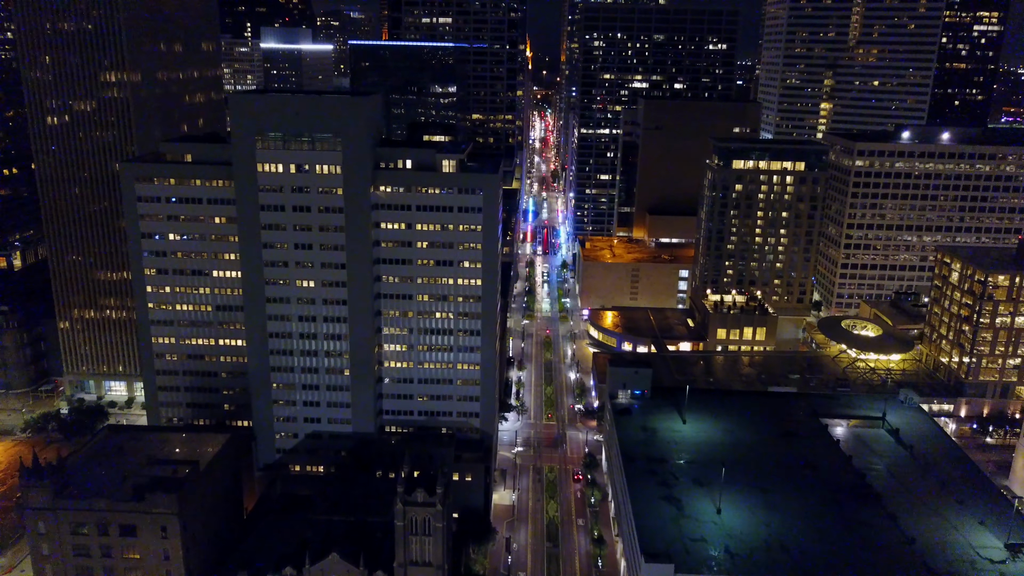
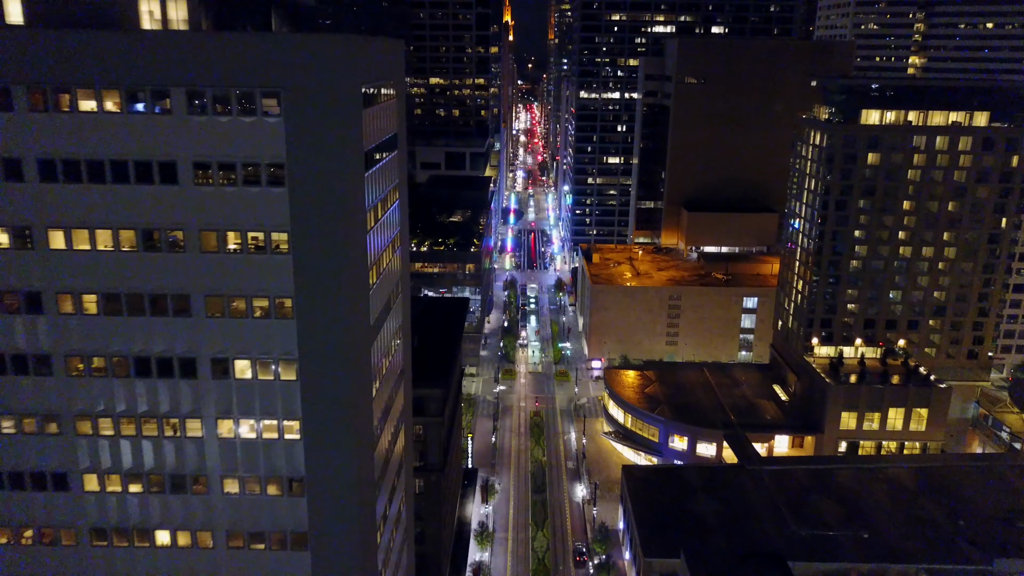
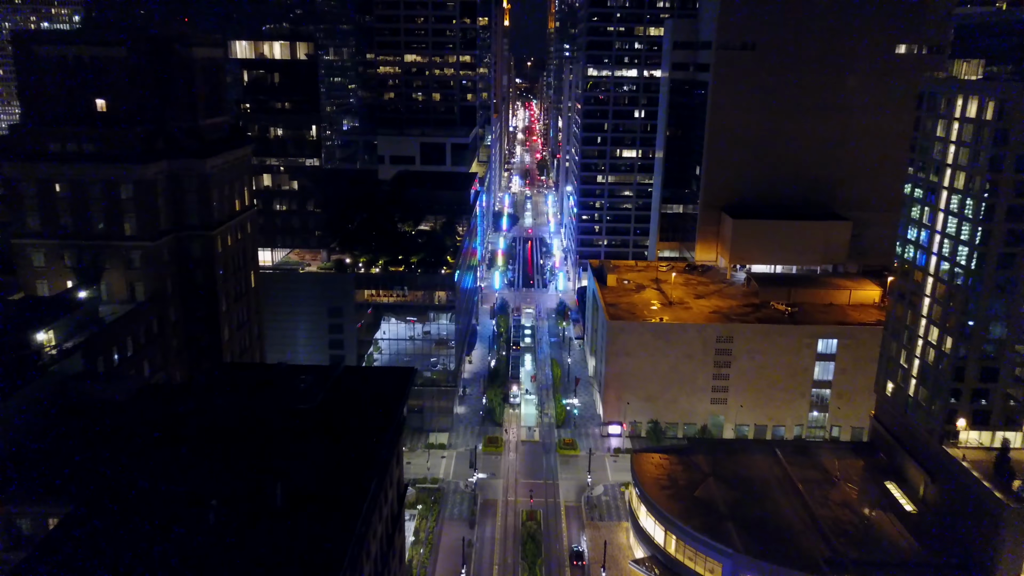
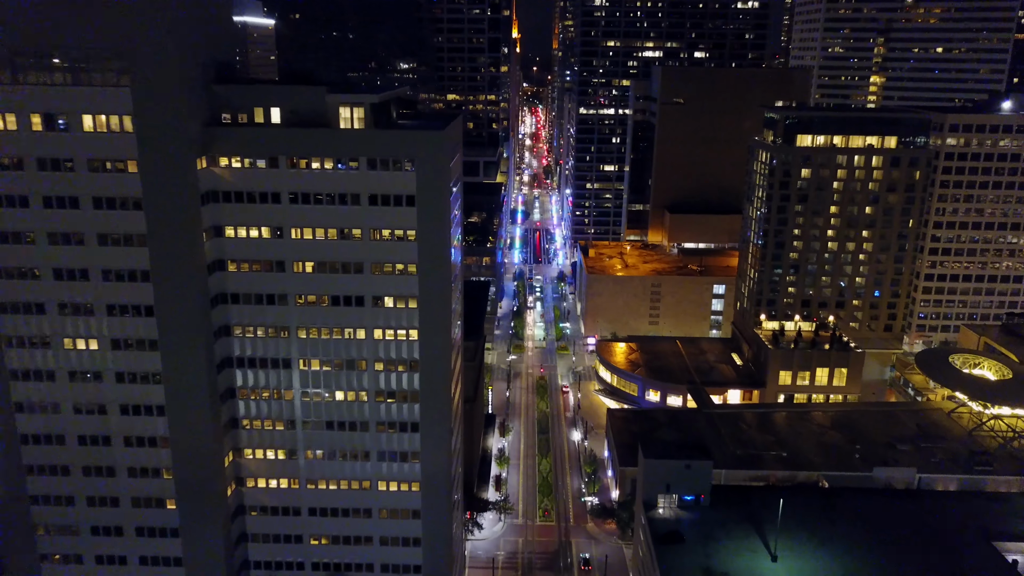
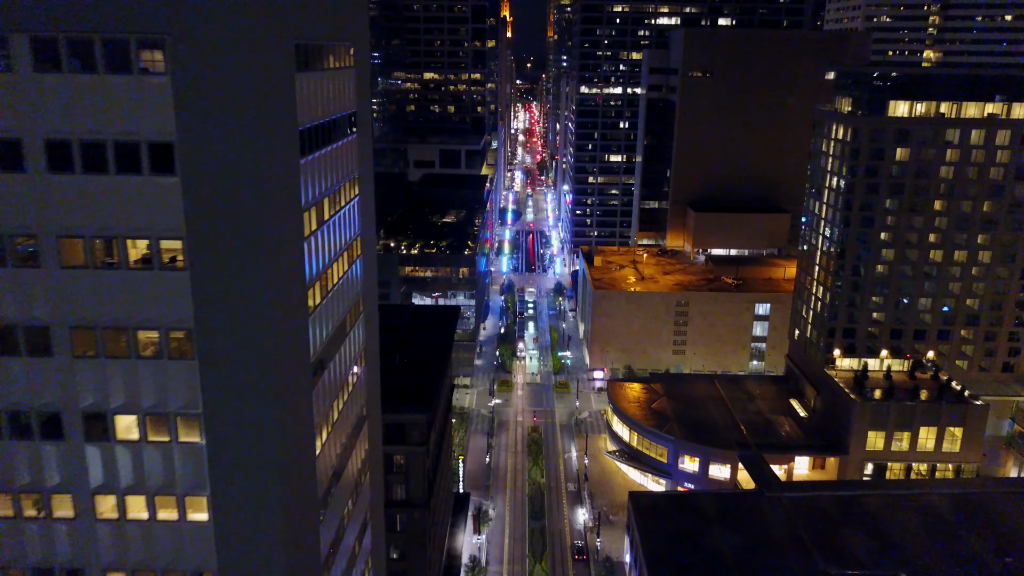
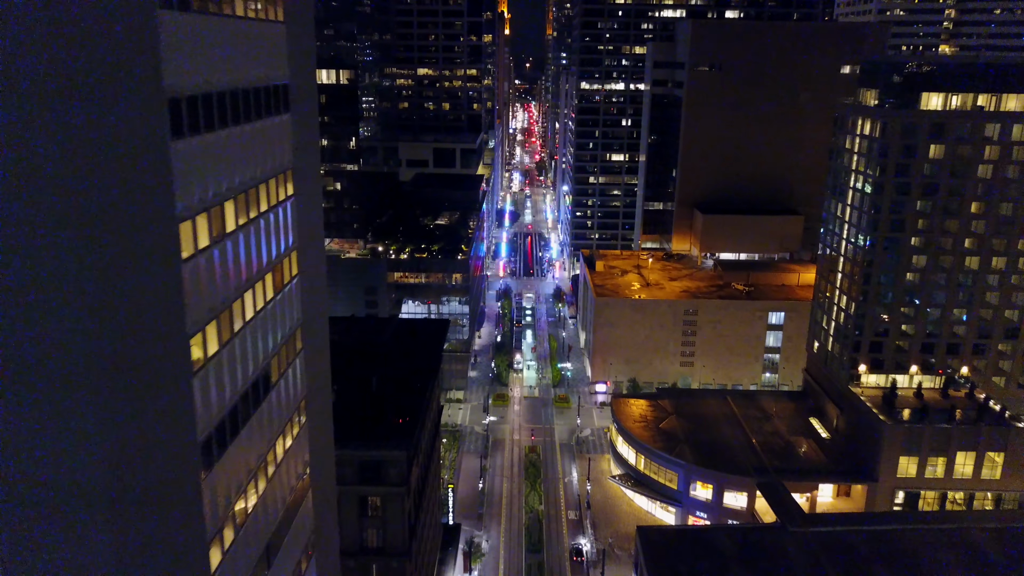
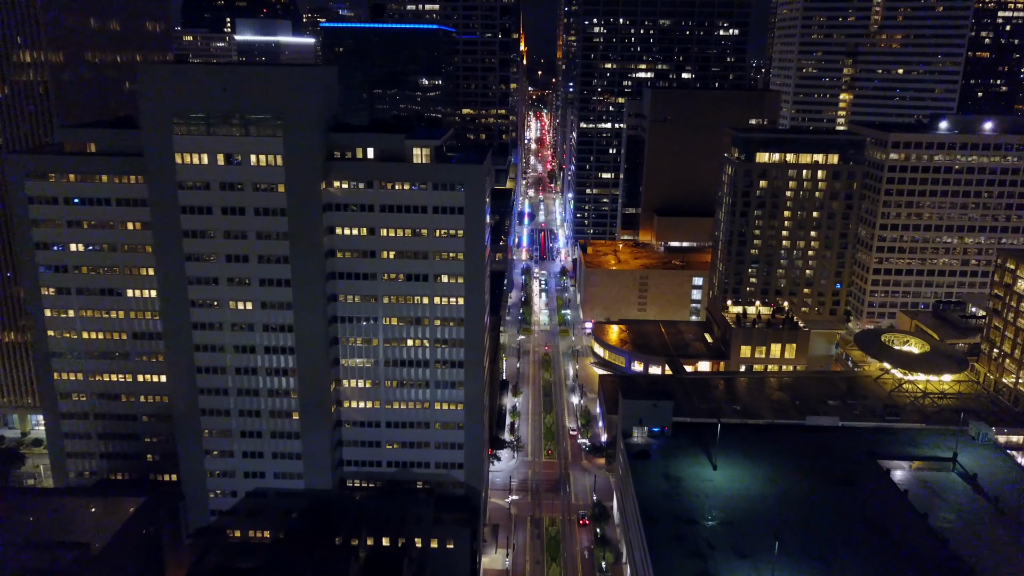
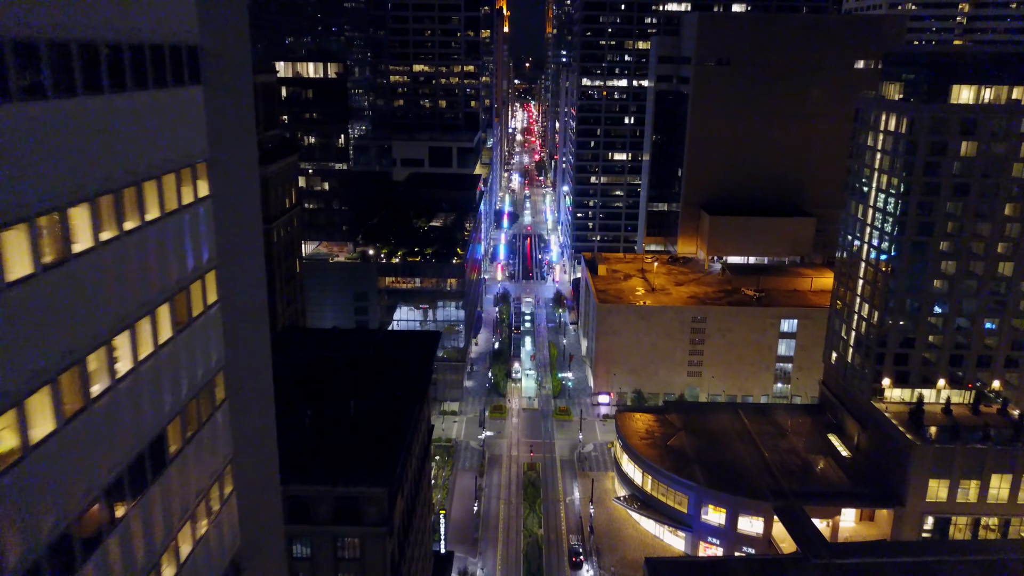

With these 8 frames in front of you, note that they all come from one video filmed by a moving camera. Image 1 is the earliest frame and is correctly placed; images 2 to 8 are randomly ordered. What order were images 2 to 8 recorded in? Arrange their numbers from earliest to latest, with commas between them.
7, 4, 2, 5, 6, 8, 3
